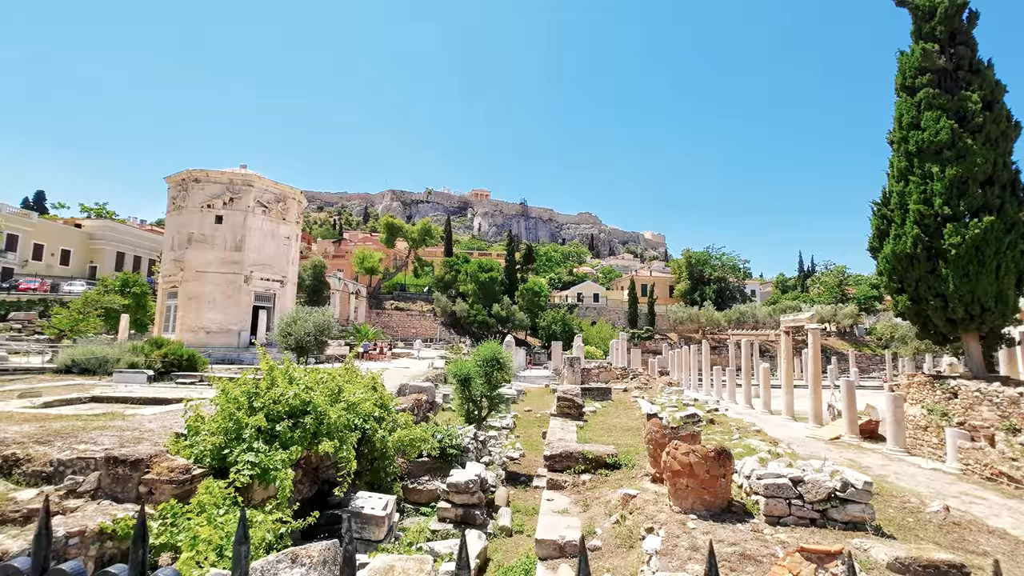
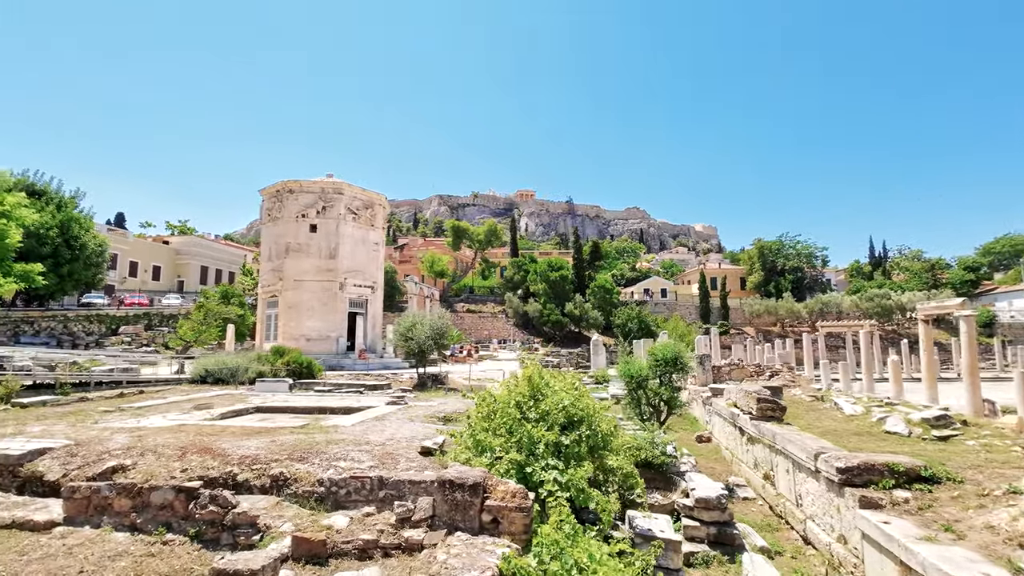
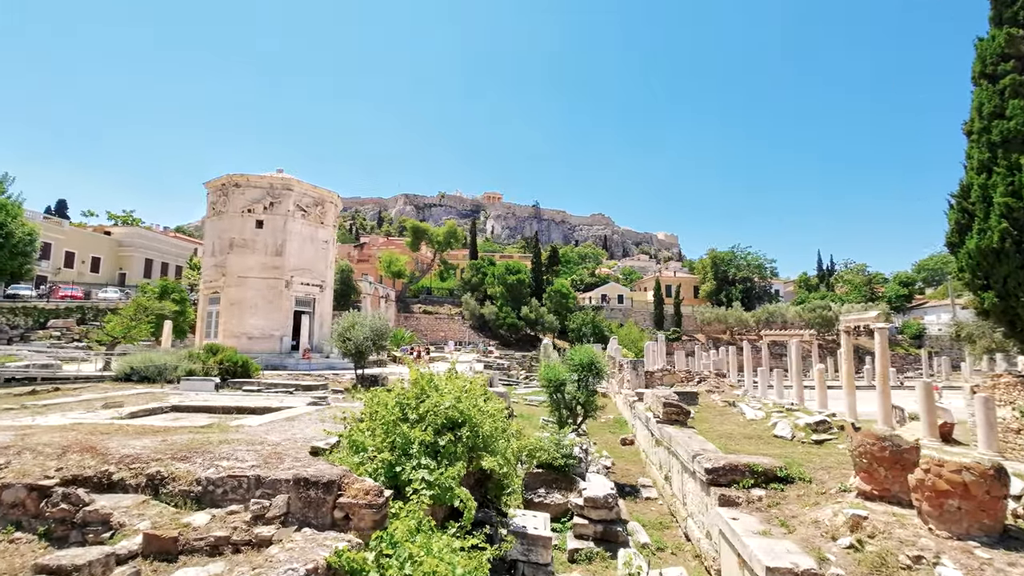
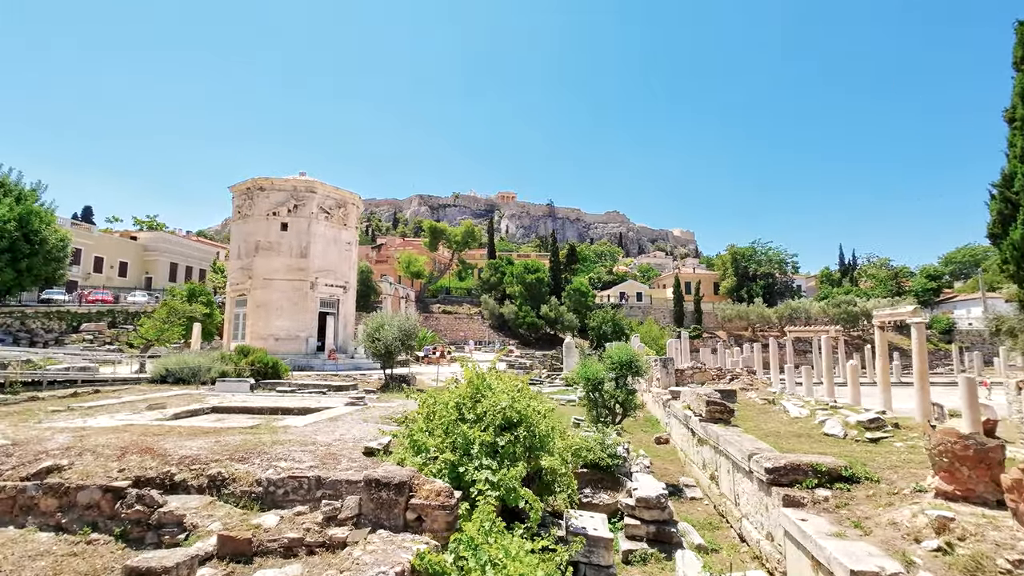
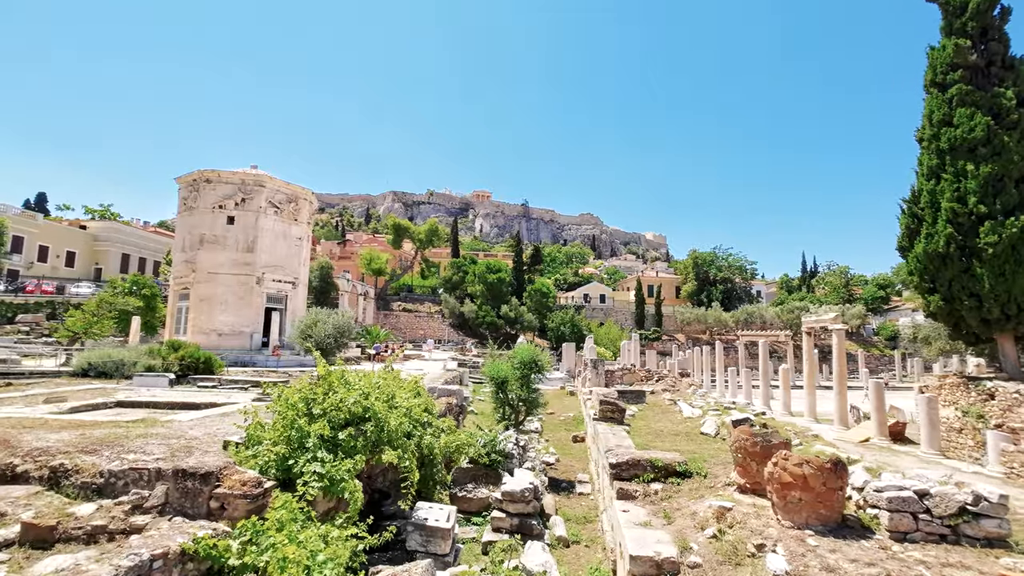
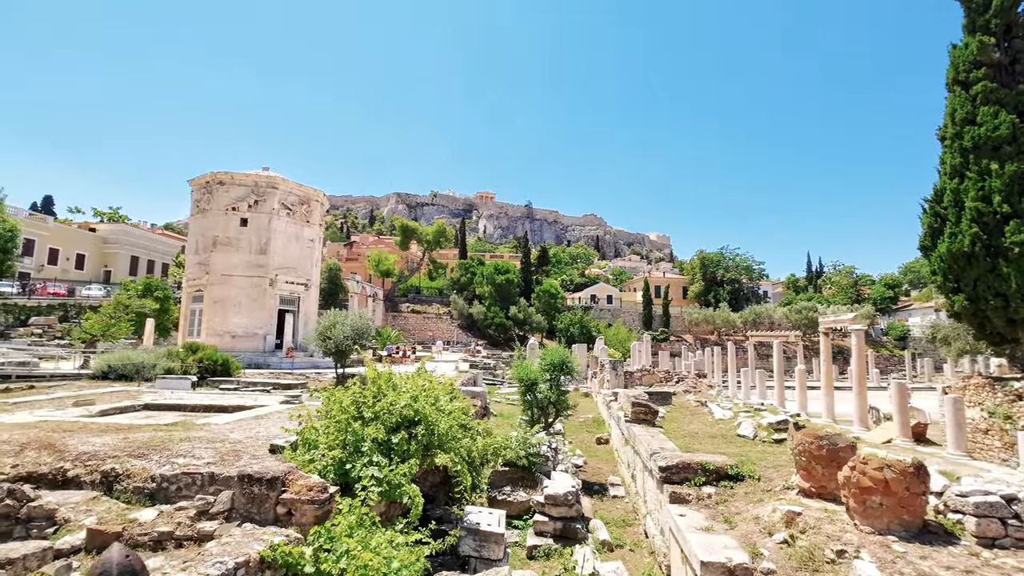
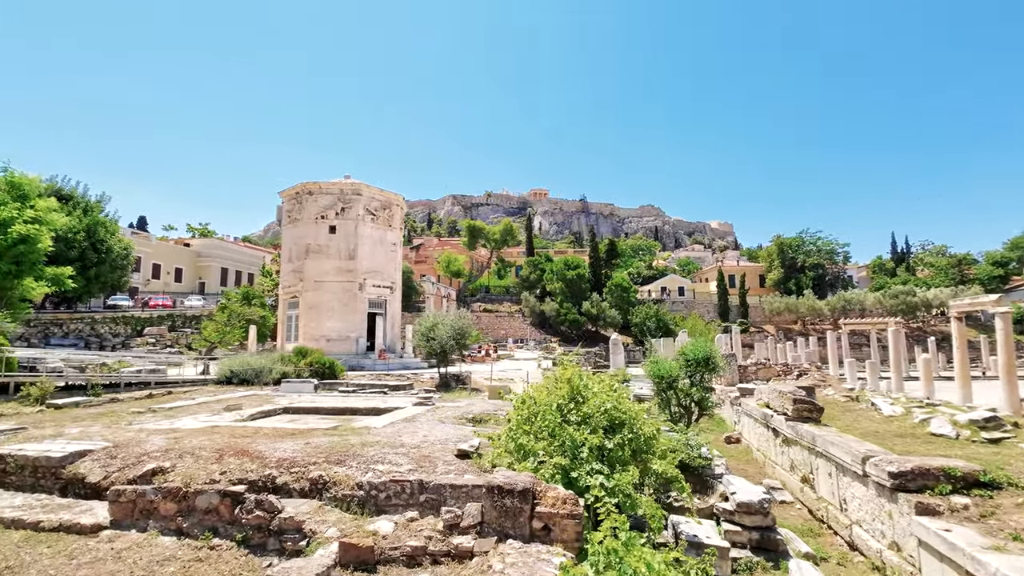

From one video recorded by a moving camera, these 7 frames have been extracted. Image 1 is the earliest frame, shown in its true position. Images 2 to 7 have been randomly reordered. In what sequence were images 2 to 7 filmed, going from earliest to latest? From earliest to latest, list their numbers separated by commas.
5, 6, 3, 4, 2, 7
